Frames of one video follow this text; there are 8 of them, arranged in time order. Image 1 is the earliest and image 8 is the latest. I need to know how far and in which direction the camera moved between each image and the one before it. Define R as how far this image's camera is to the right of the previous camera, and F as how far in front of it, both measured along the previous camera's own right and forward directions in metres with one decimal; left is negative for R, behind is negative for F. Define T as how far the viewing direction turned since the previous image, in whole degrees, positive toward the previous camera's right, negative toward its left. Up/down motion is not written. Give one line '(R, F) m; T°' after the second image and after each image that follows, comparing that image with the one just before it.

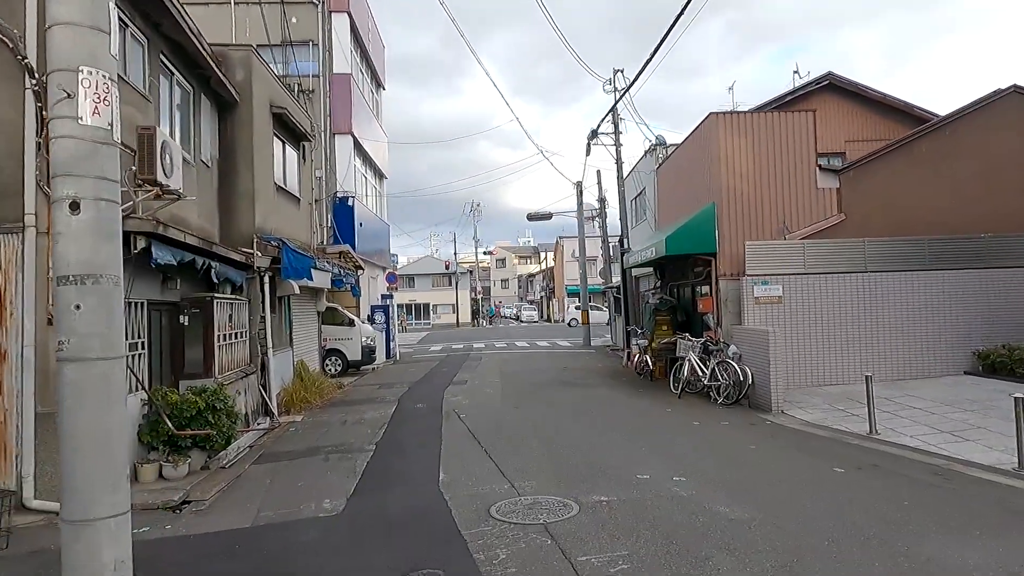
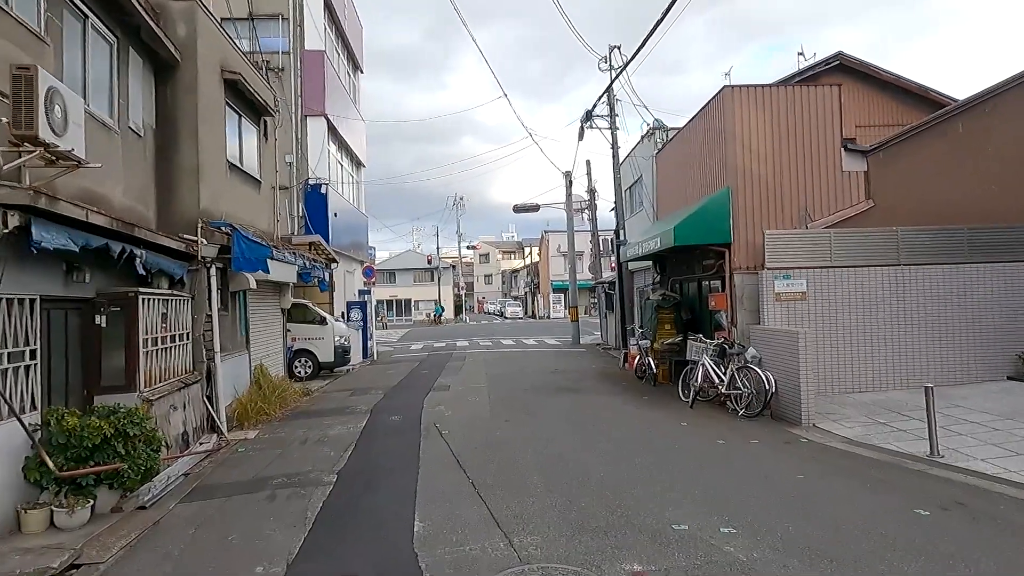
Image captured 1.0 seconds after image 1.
(-0.1, +1.6) m; +2°
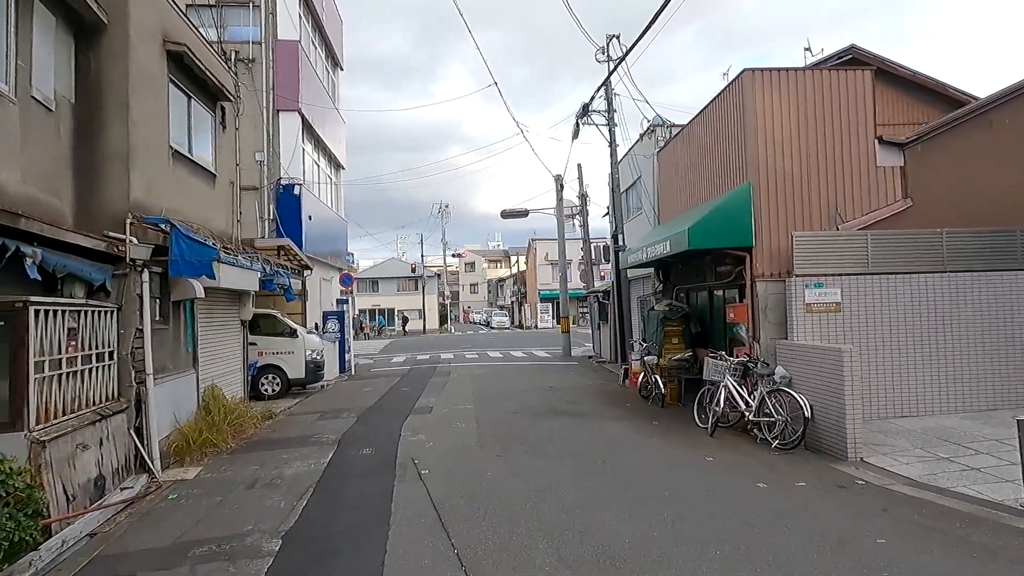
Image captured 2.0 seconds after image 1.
(-0.1, +1.5) m; +1°
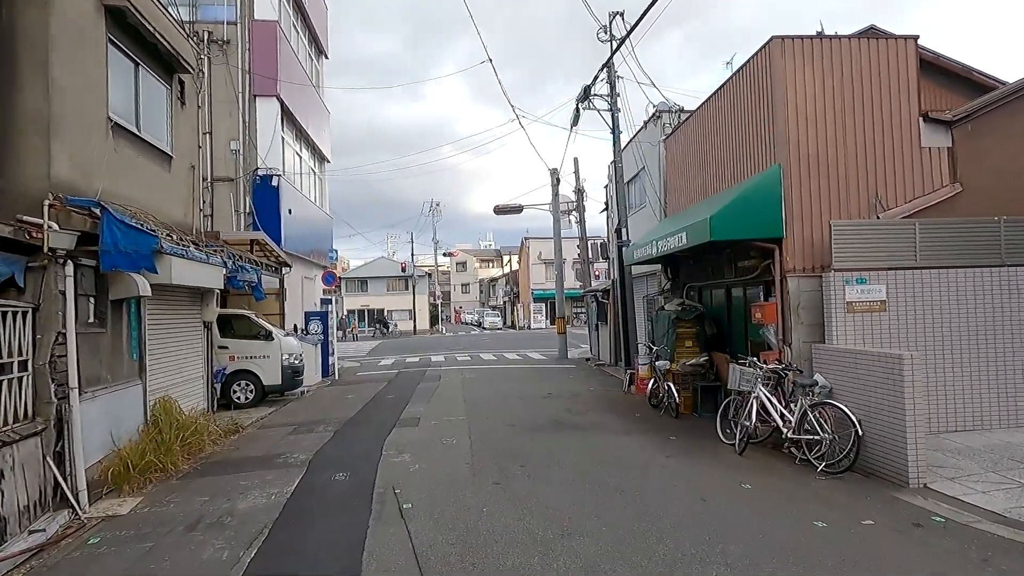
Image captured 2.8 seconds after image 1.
(-0.1, +1.3) m; +1°
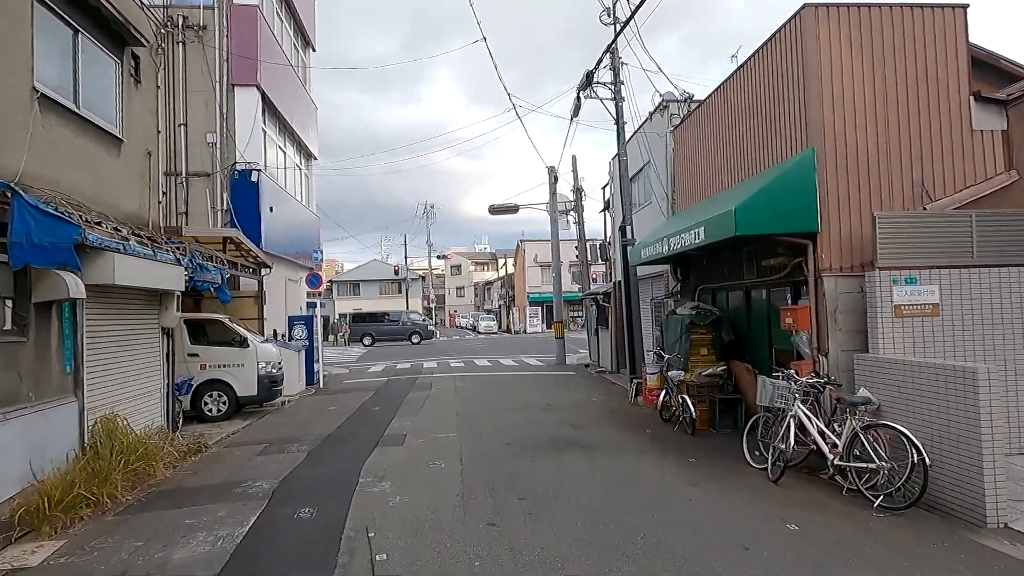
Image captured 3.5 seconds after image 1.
(0.0, +1.2) m; 0°
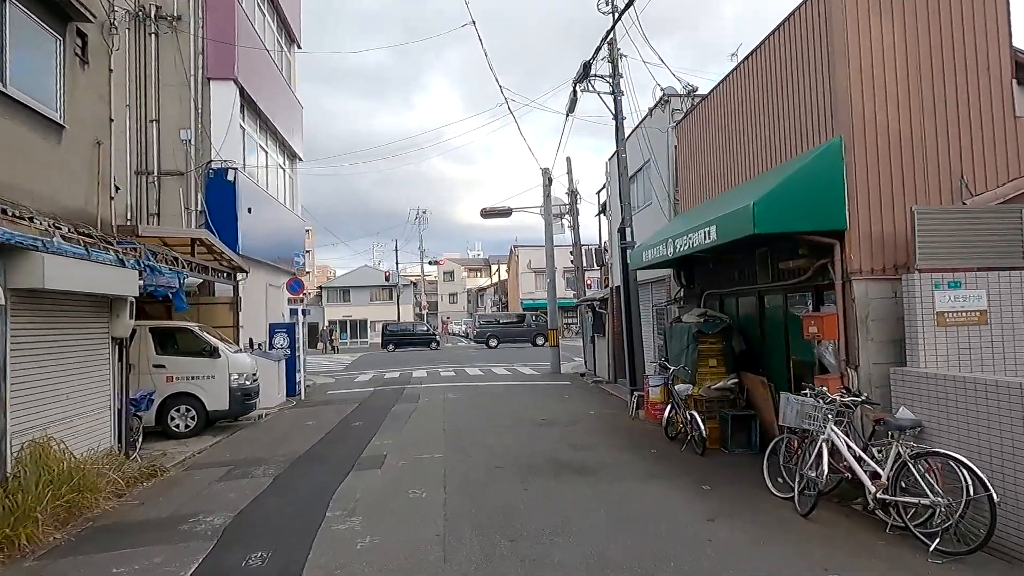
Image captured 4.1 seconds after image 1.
(0.0, +0.9) m; +1°
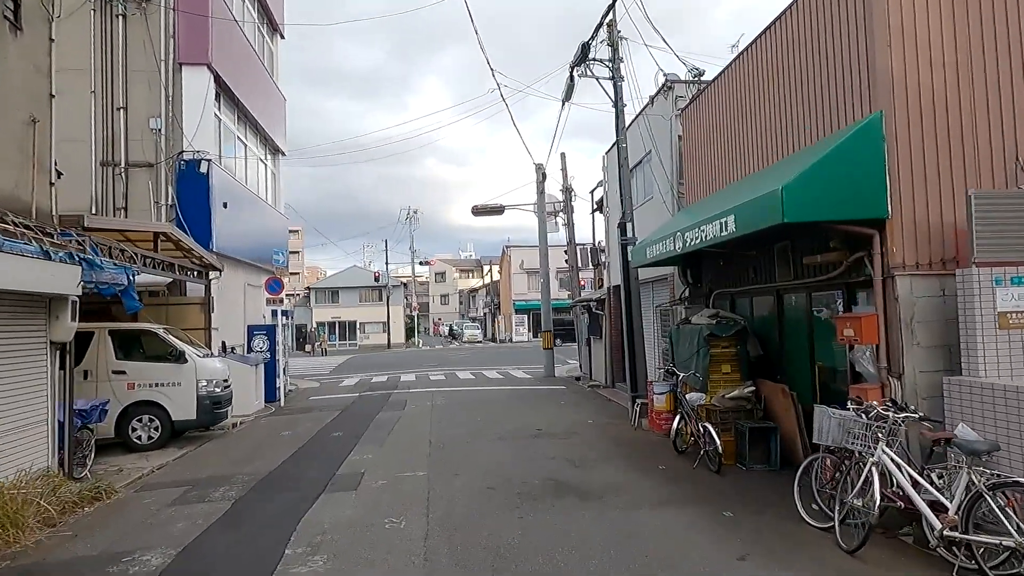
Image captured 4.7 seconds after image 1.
(0.0, +1.0) m; +1°
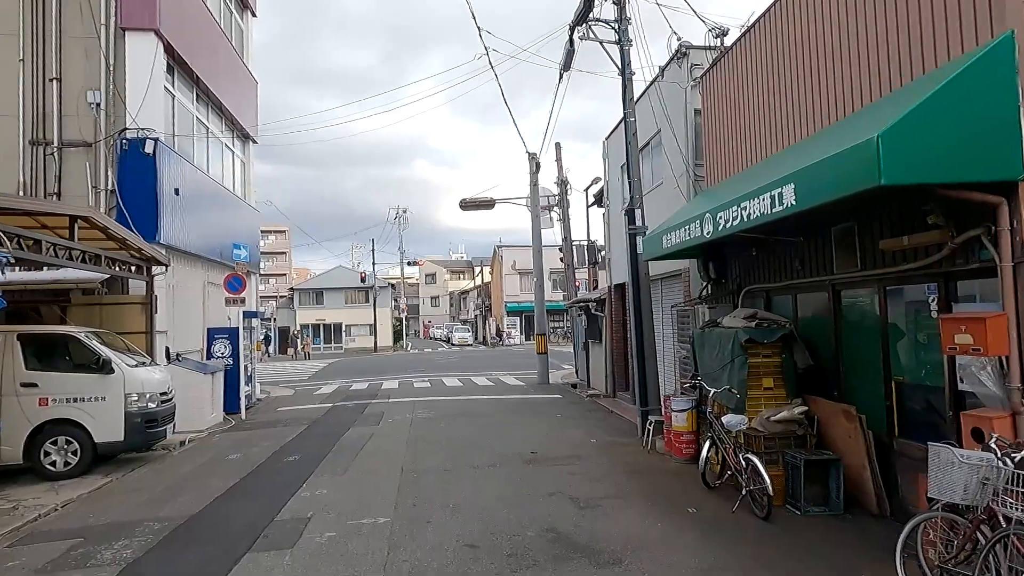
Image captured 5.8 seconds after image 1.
(0.0, +1.8) m; +1°
